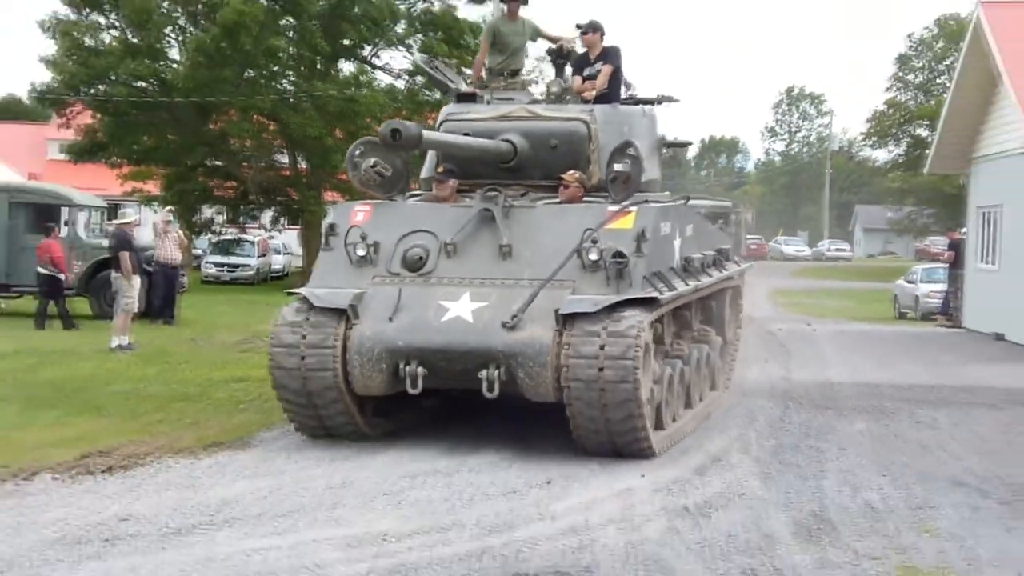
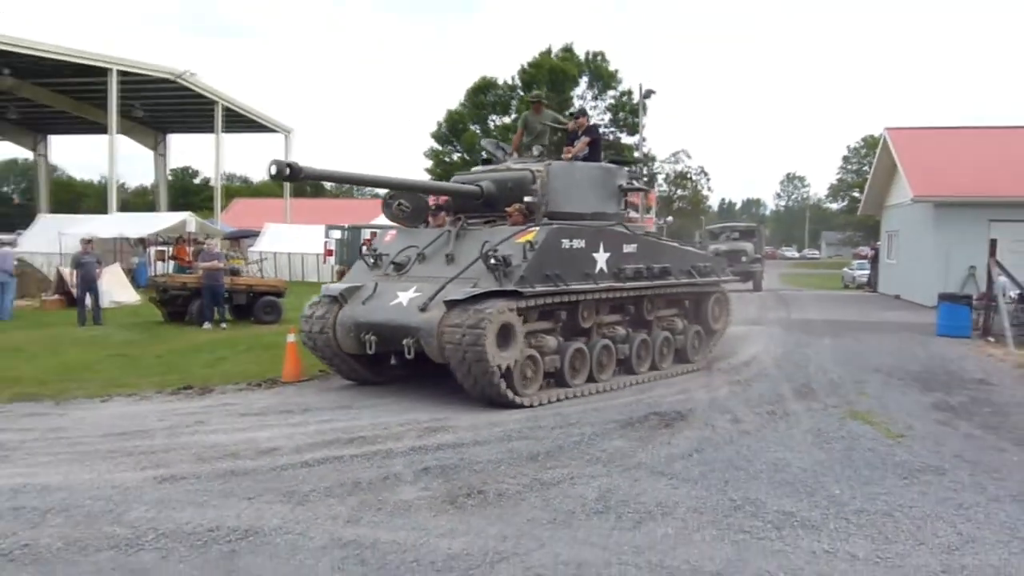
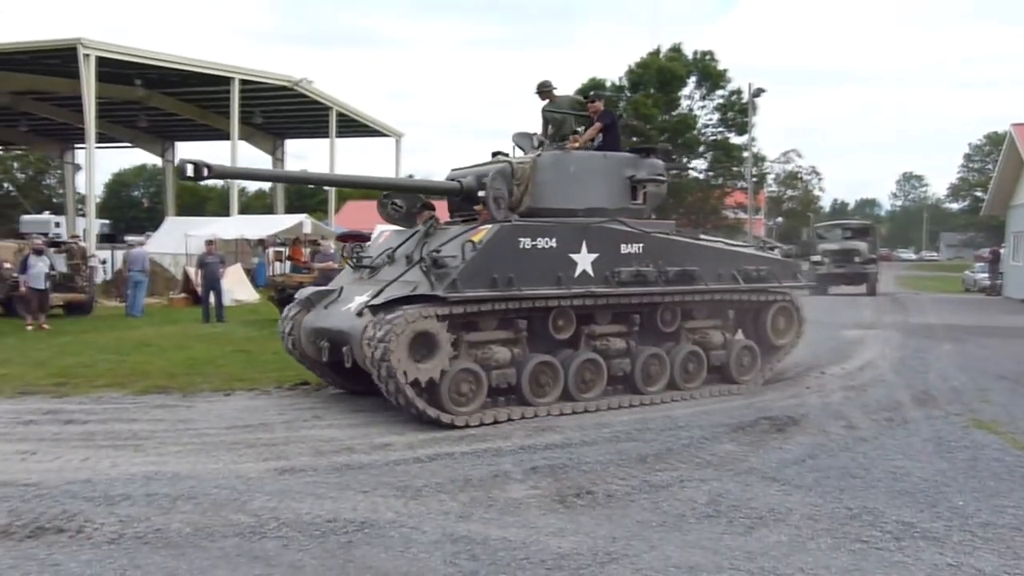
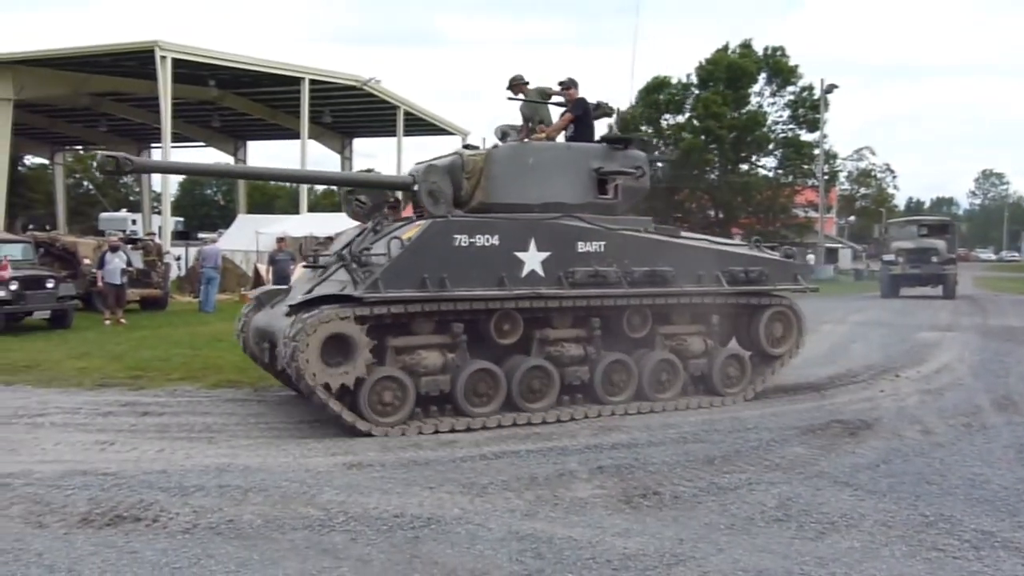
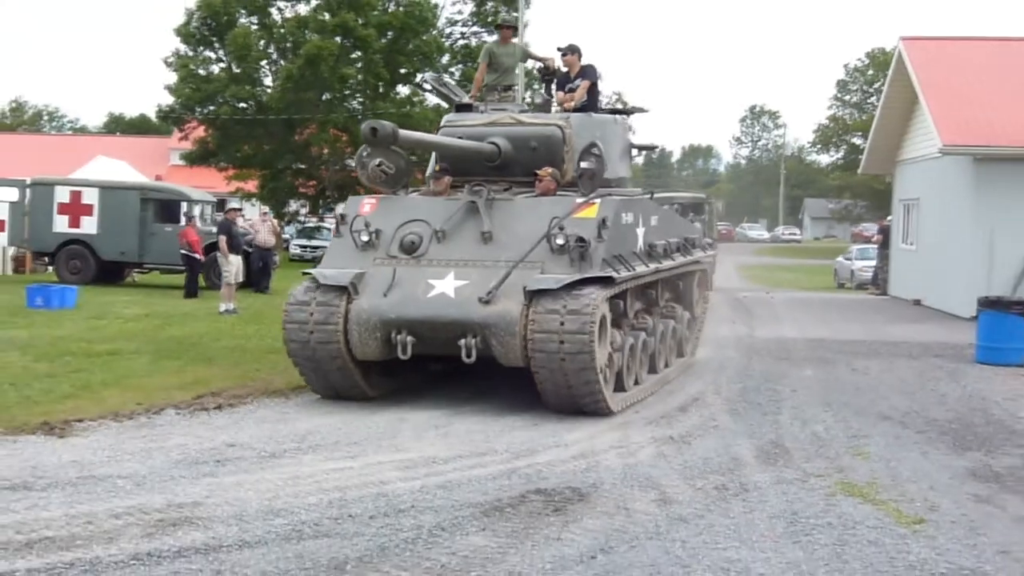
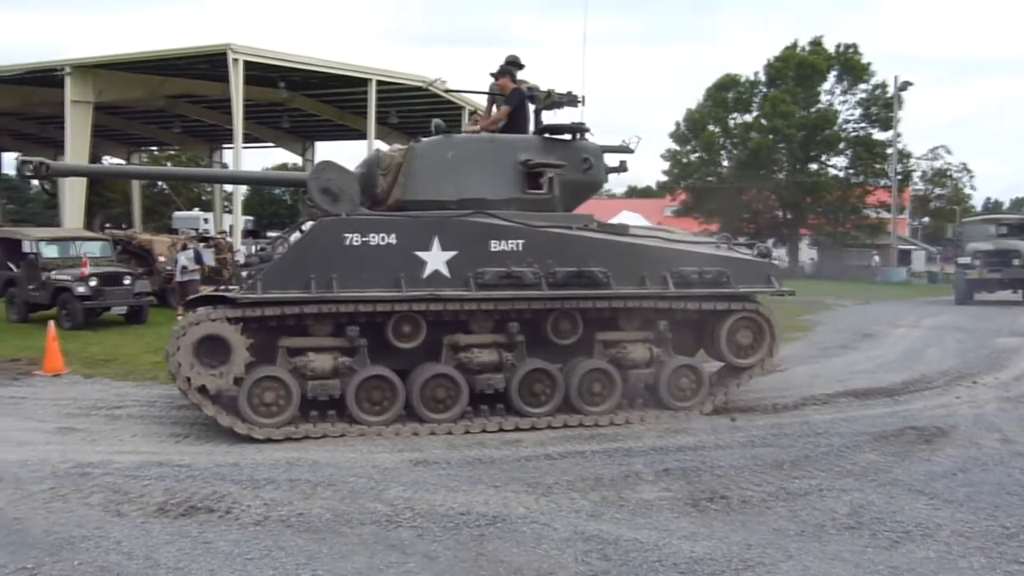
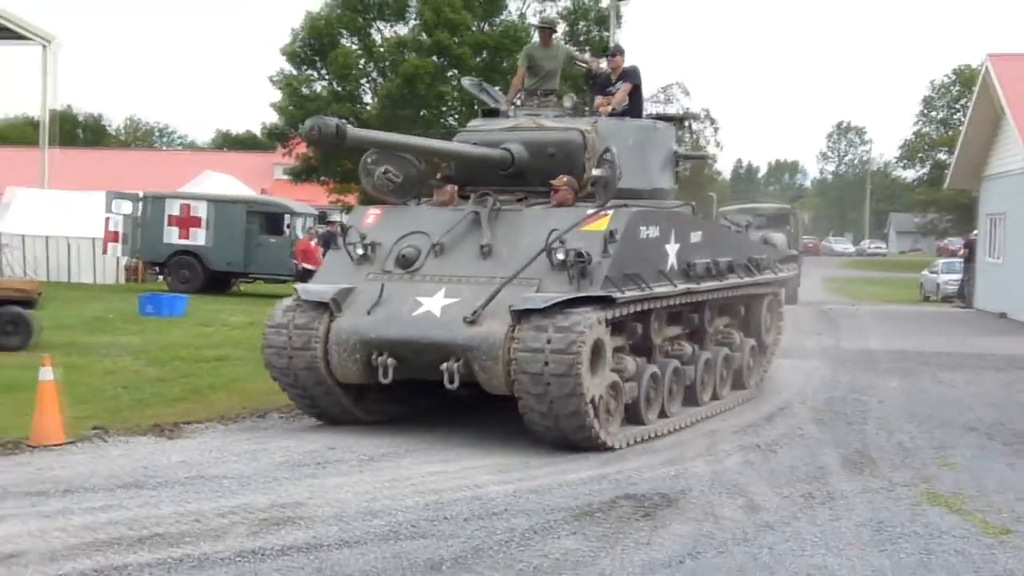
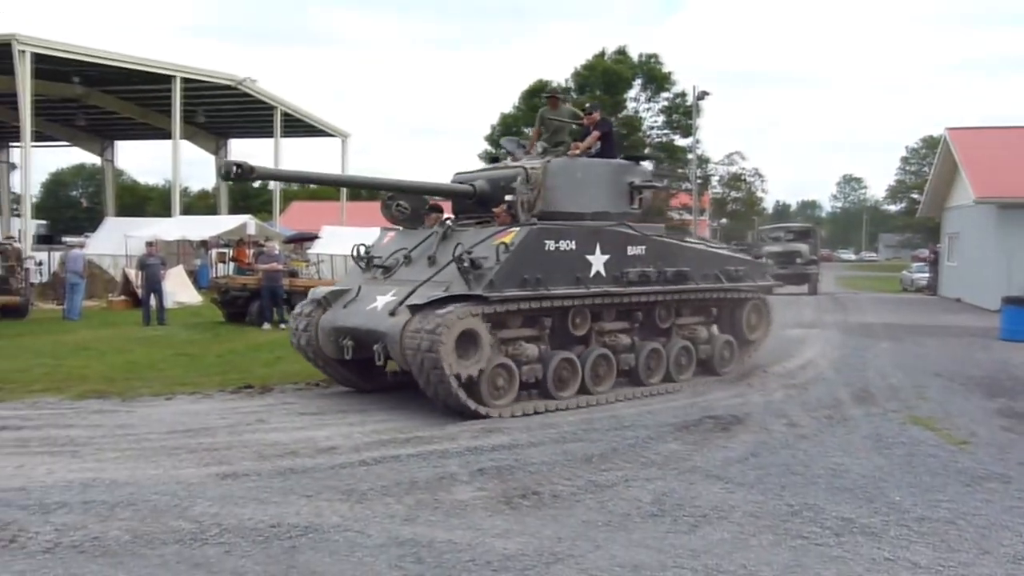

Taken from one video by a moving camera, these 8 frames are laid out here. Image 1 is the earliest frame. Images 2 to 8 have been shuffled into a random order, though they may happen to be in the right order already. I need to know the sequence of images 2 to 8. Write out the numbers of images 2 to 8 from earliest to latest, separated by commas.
5, 7, 2, 8, 3, 4, 6
